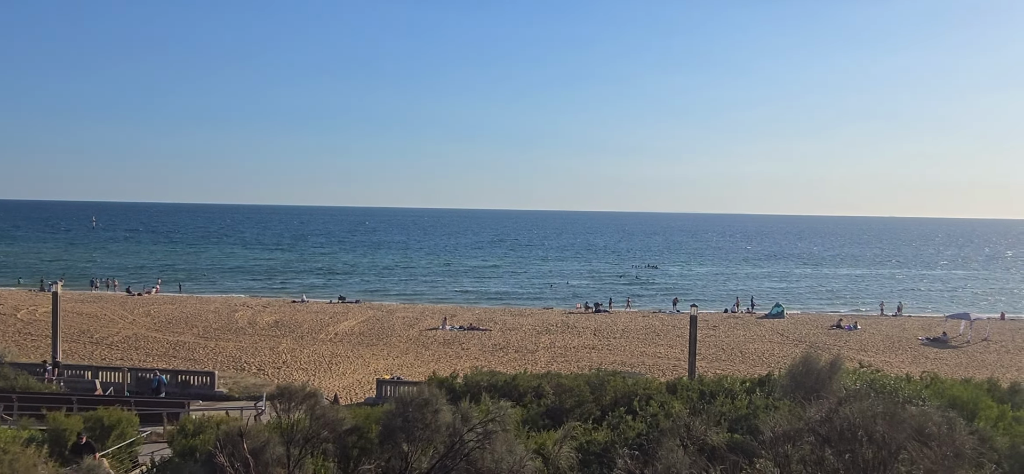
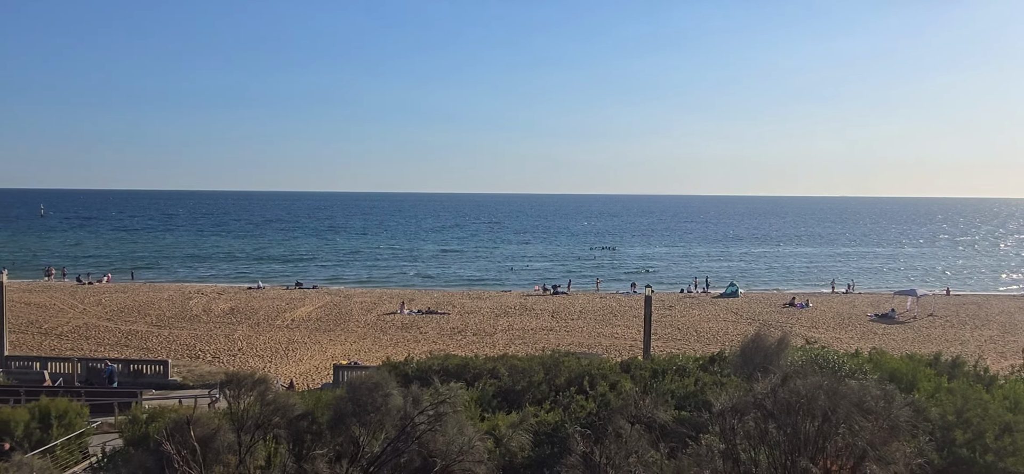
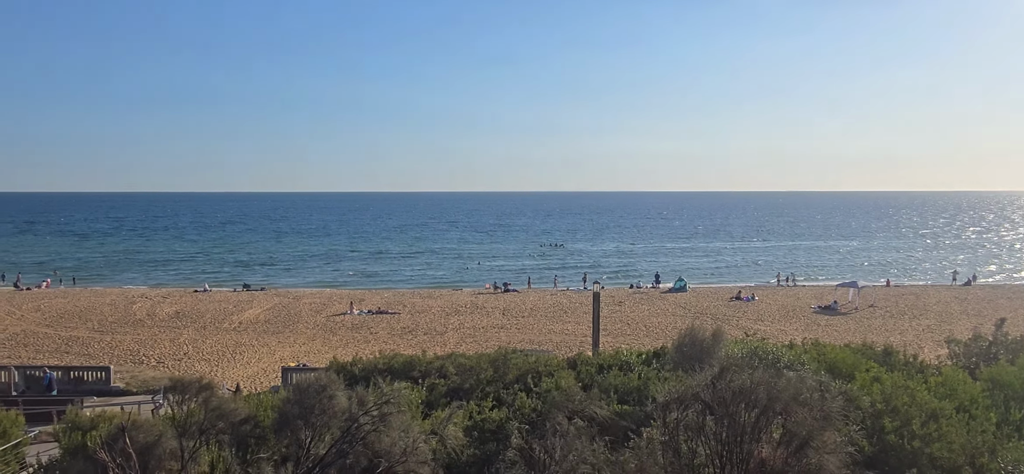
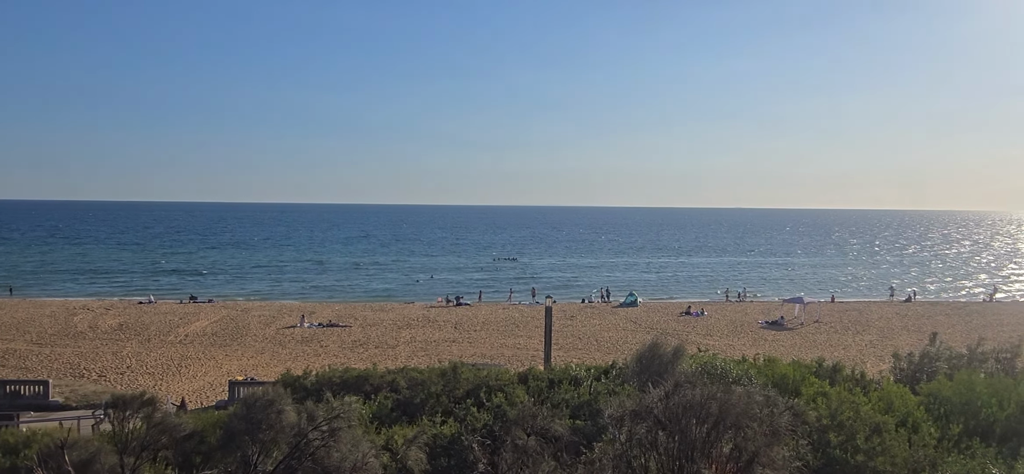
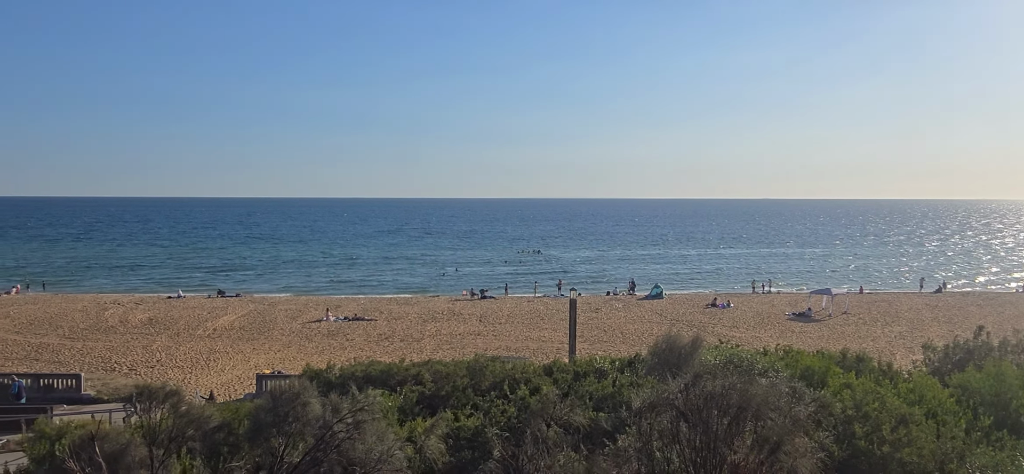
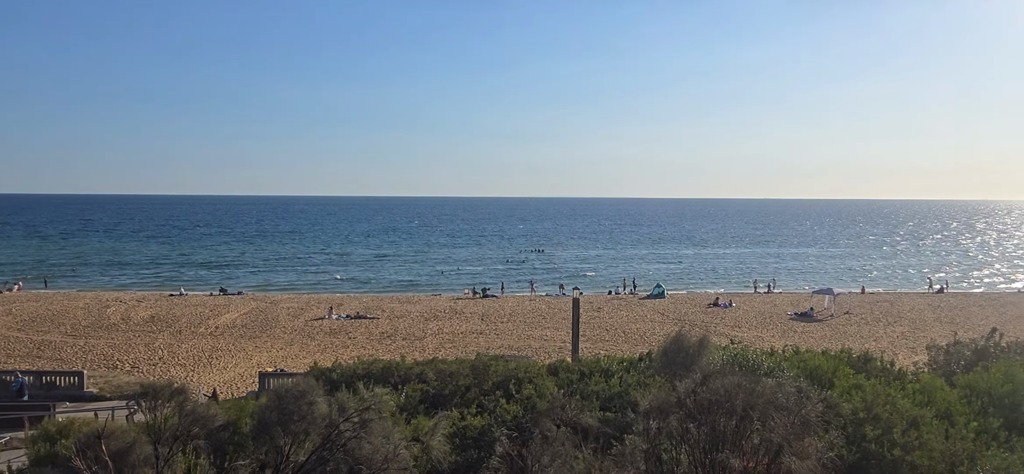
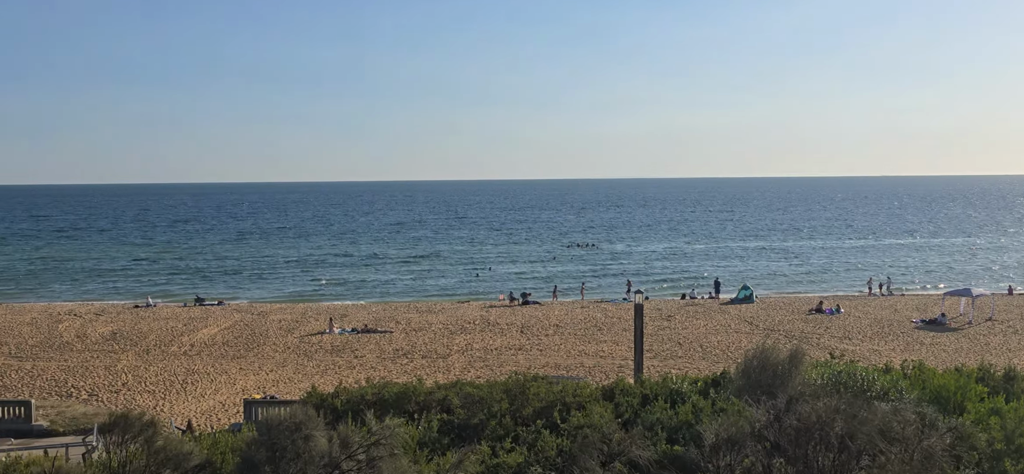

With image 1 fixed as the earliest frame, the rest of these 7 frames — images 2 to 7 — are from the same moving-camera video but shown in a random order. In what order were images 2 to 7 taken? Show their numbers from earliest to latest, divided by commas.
2, 6, 4, 5, 3, 7
